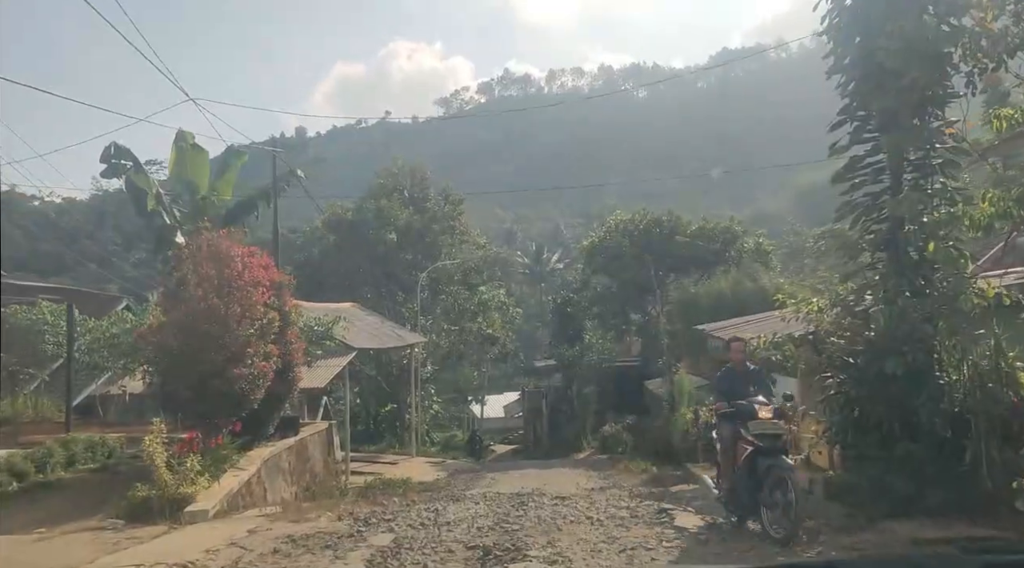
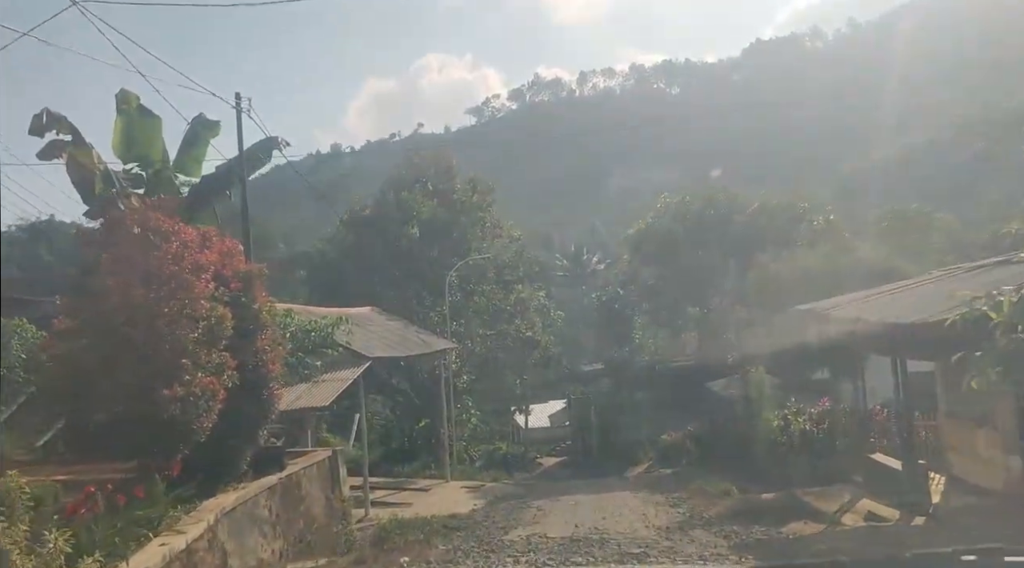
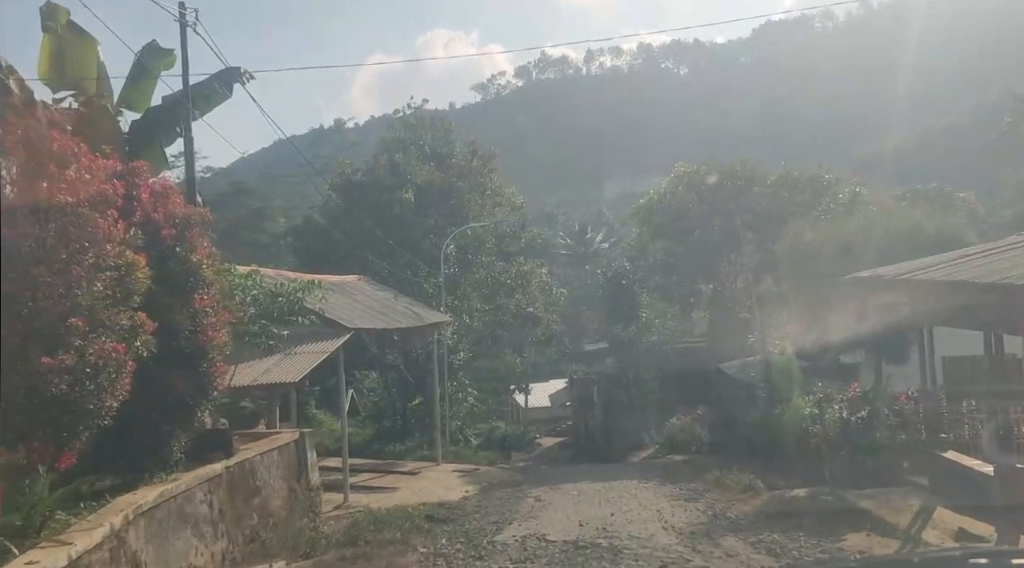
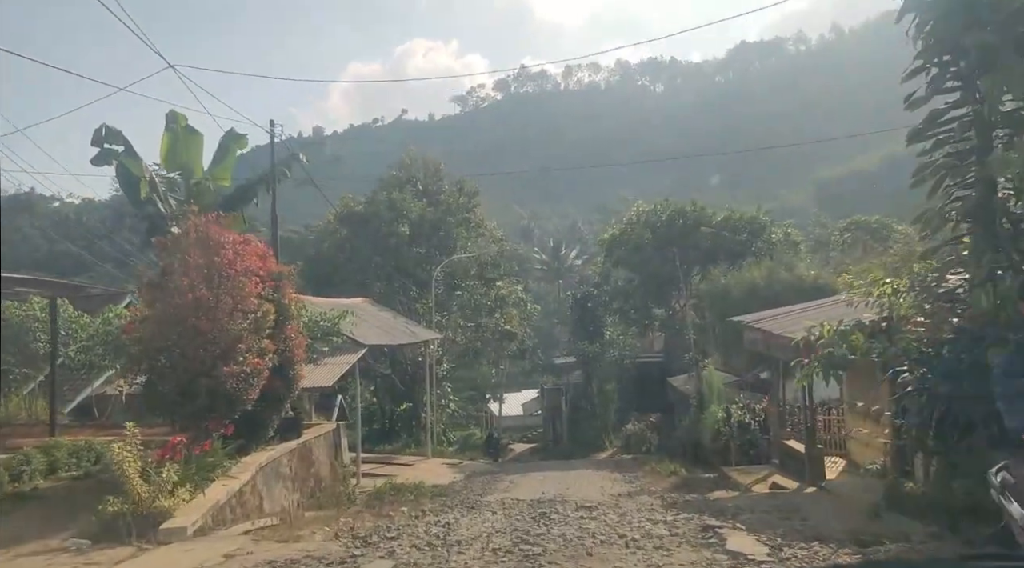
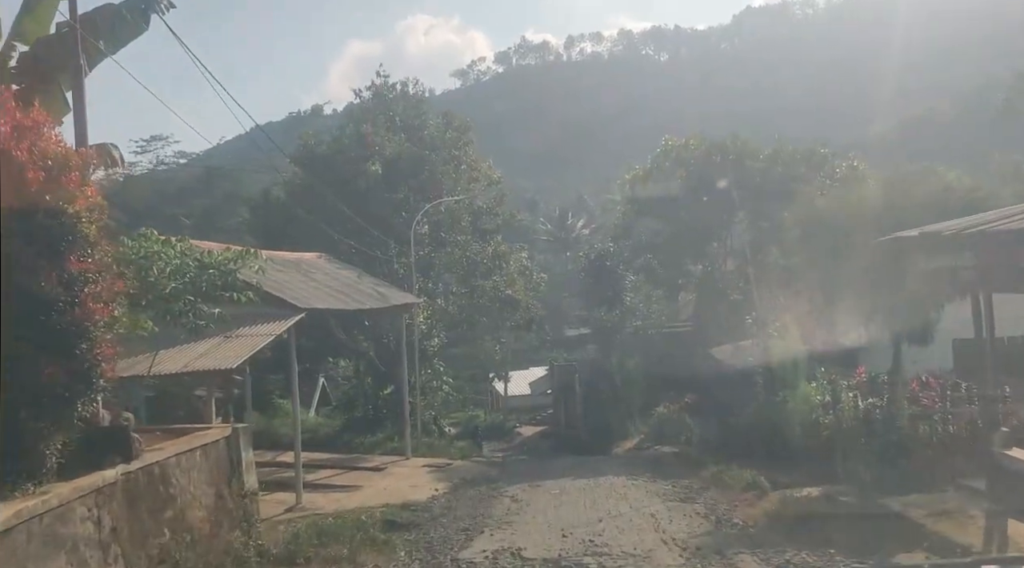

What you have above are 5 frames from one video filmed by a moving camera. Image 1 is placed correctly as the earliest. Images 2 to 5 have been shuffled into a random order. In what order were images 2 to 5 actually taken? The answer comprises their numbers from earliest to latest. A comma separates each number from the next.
4, 2, 3, 5
